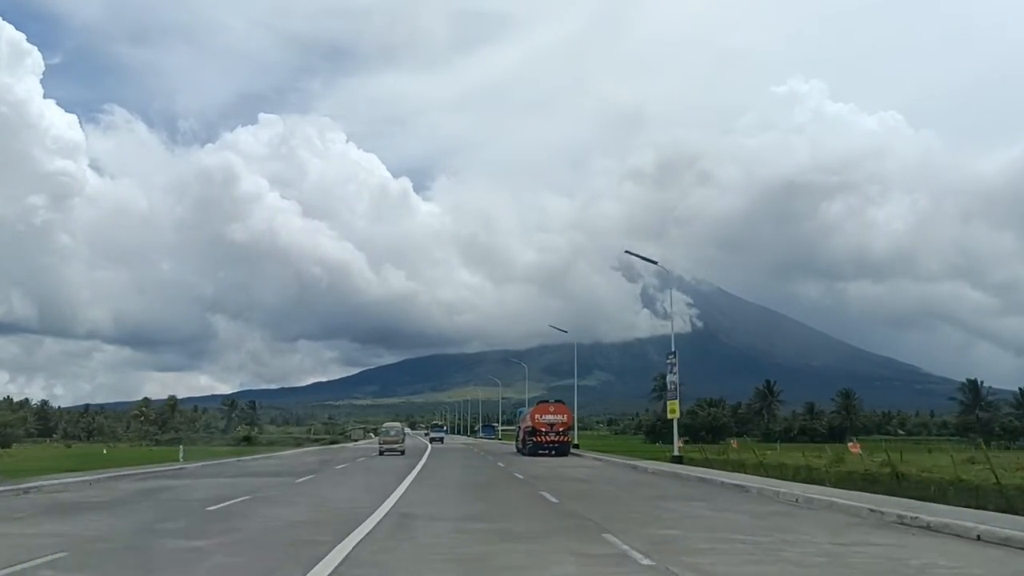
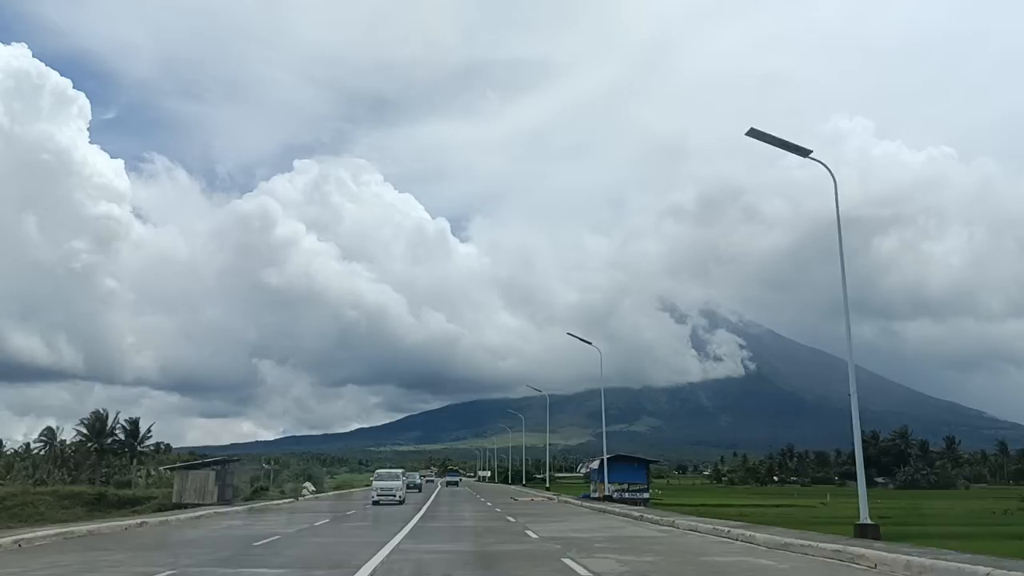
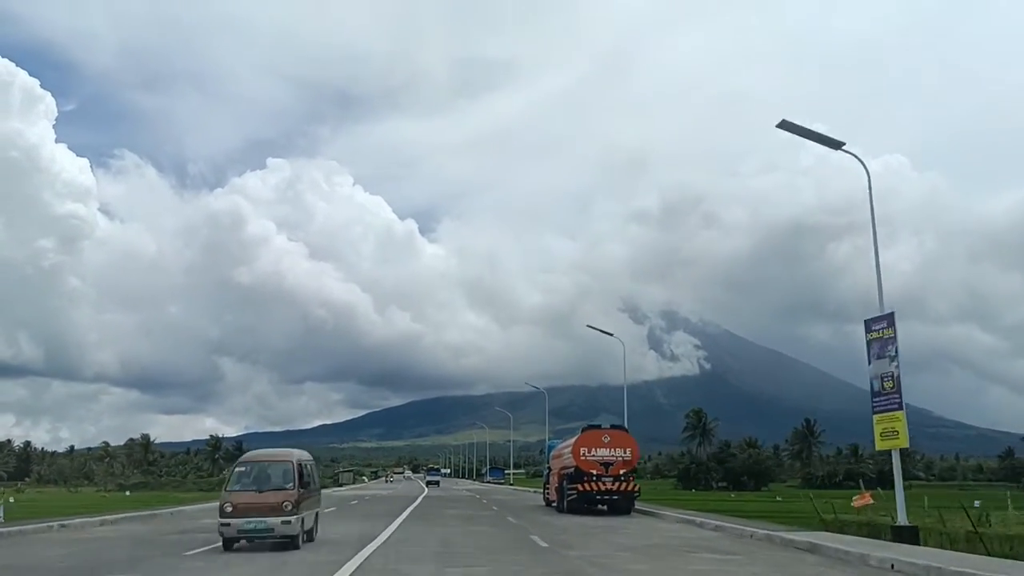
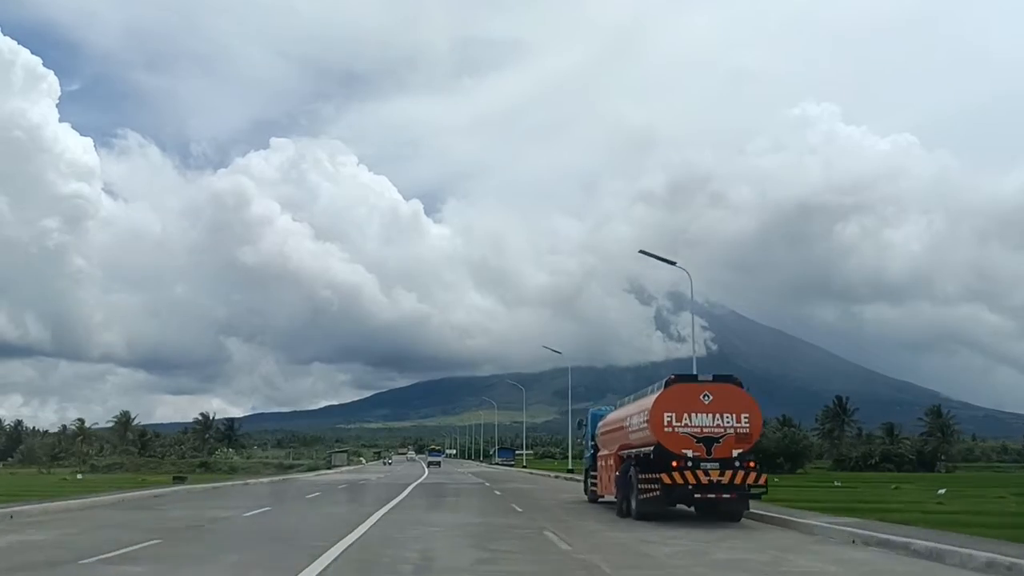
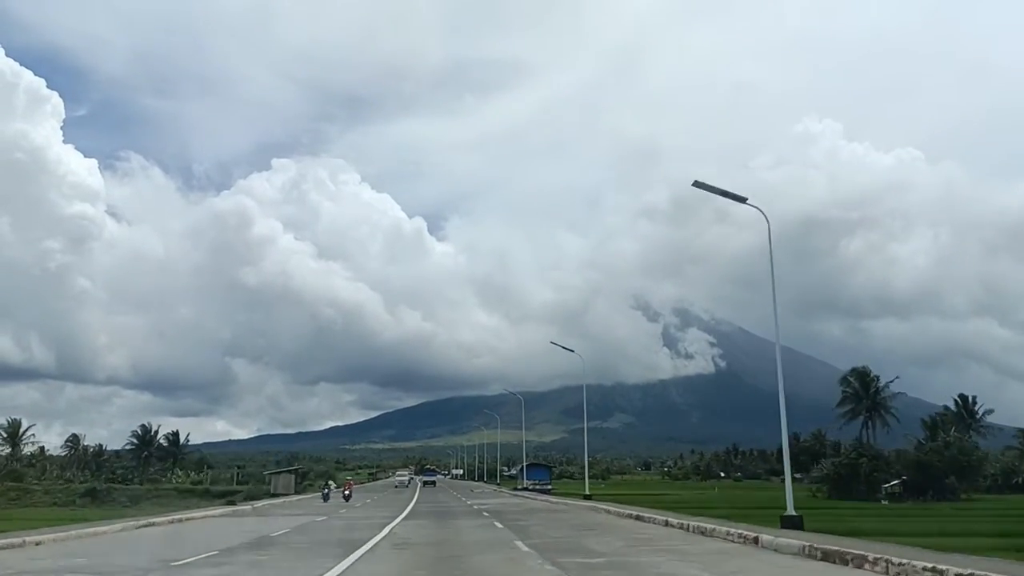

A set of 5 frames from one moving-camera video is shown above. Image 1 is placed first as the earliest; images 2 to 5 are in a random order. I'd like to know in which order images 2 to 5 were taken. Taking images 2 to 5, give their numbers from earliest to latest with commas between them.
3, 4, 5, 2
